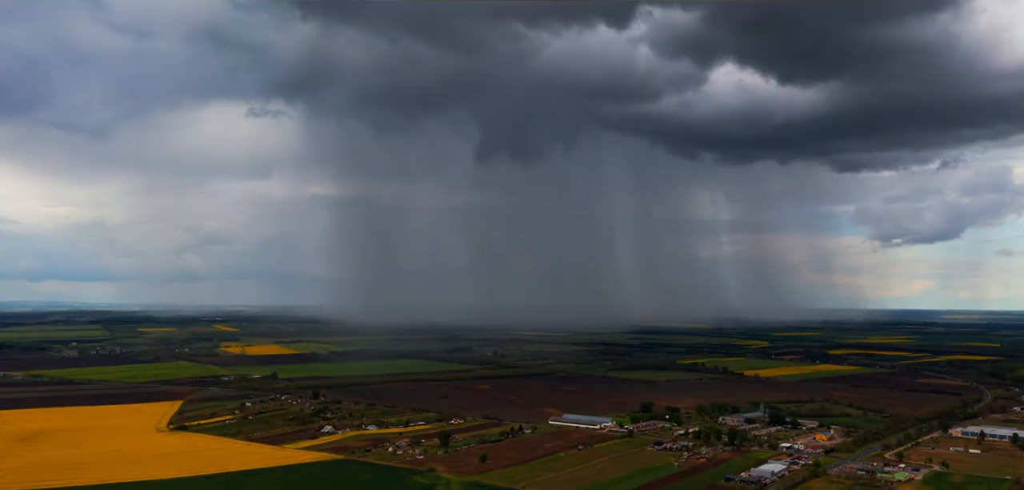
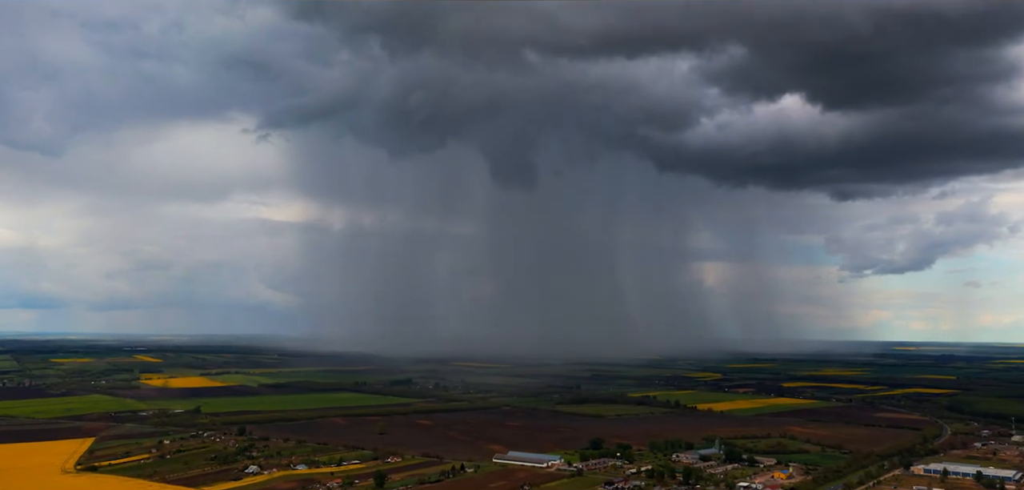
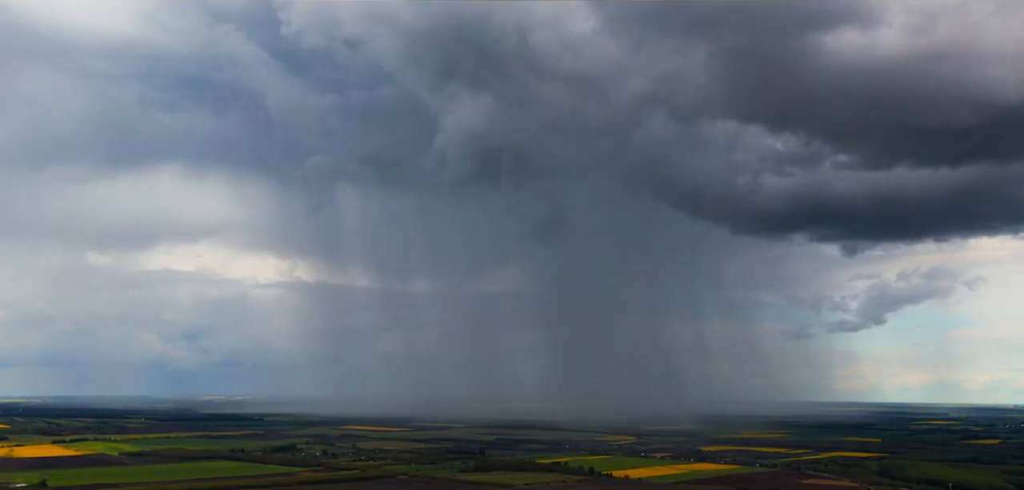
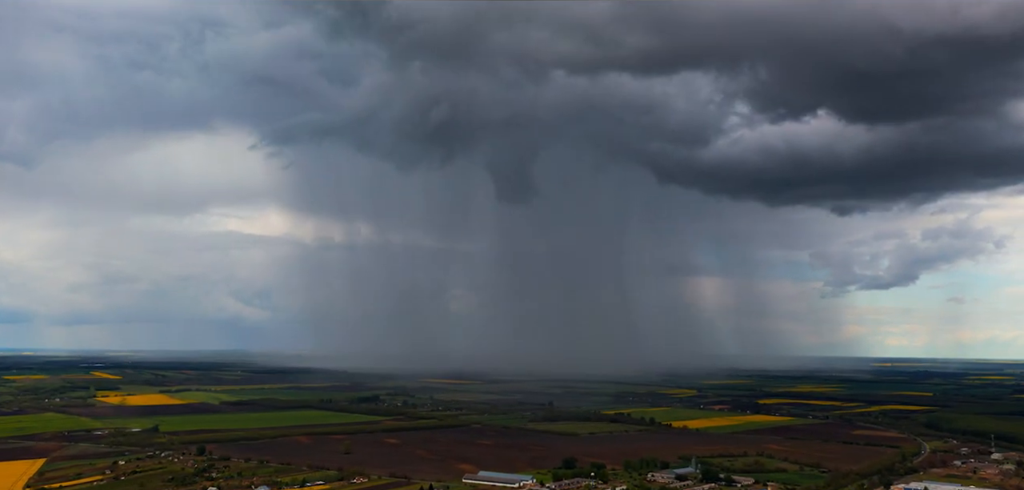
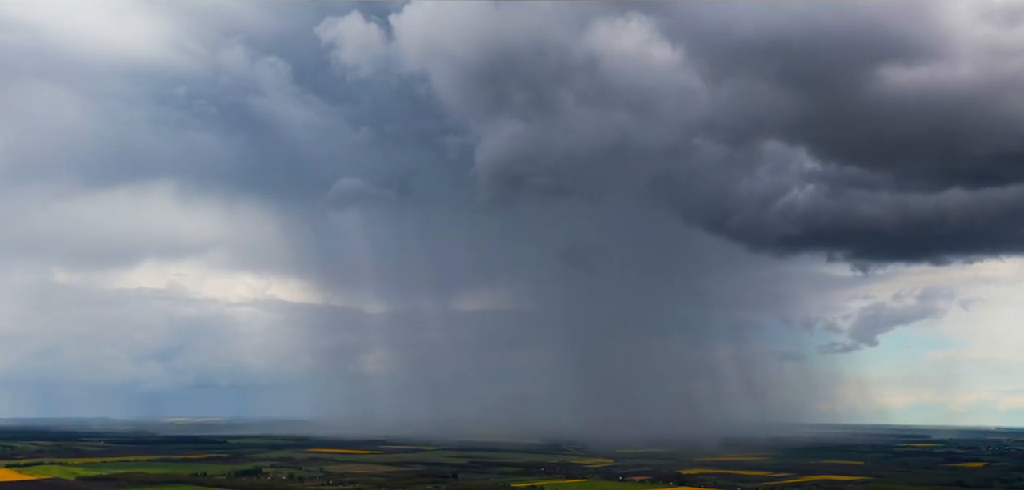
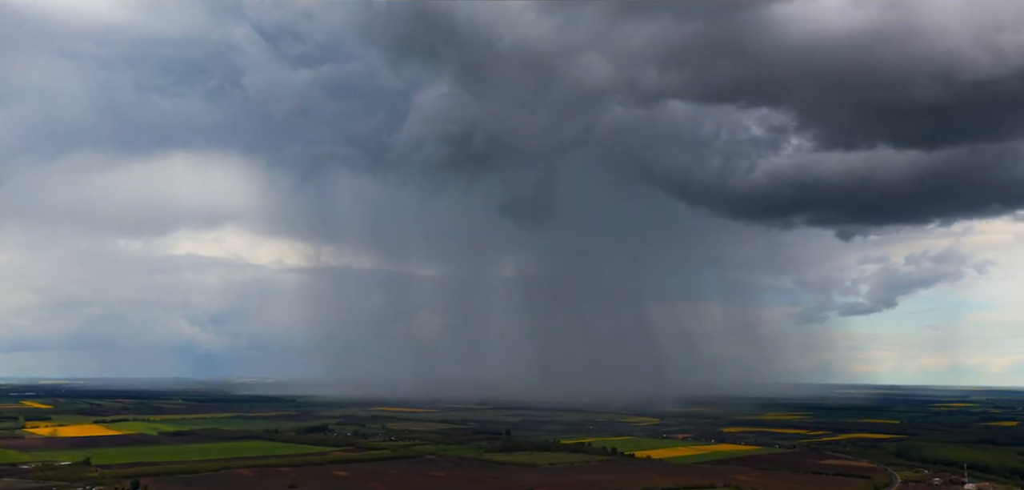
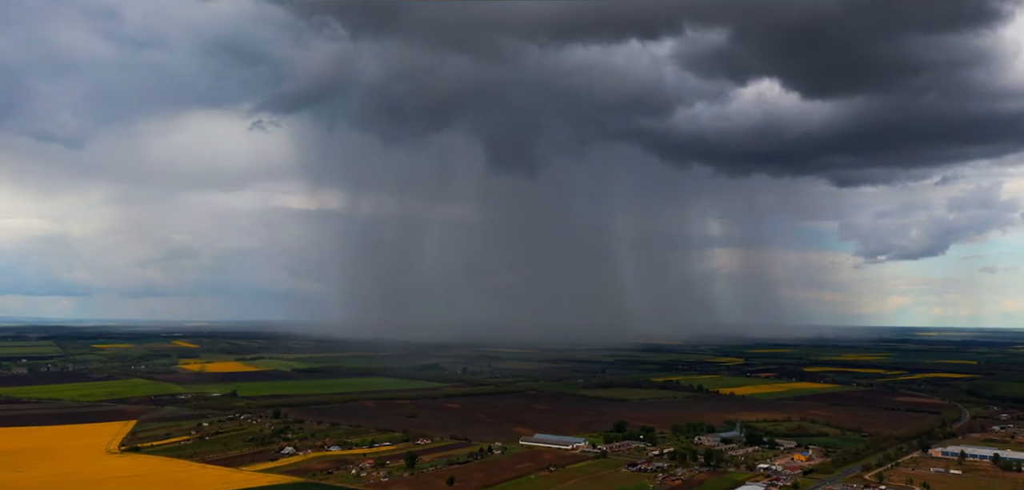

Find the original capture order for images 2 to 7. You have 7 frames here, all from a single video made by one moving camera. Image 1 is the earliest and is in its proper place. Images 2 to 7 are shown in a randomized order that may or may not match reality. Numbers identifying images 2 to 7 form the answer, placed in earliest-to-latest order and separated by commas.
7, 2, 4, 6, 3, 5
